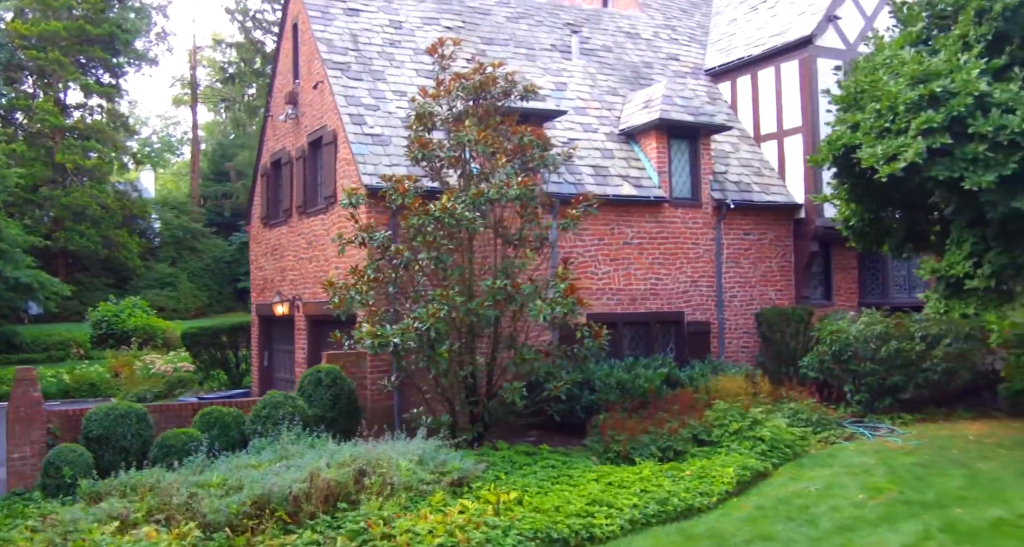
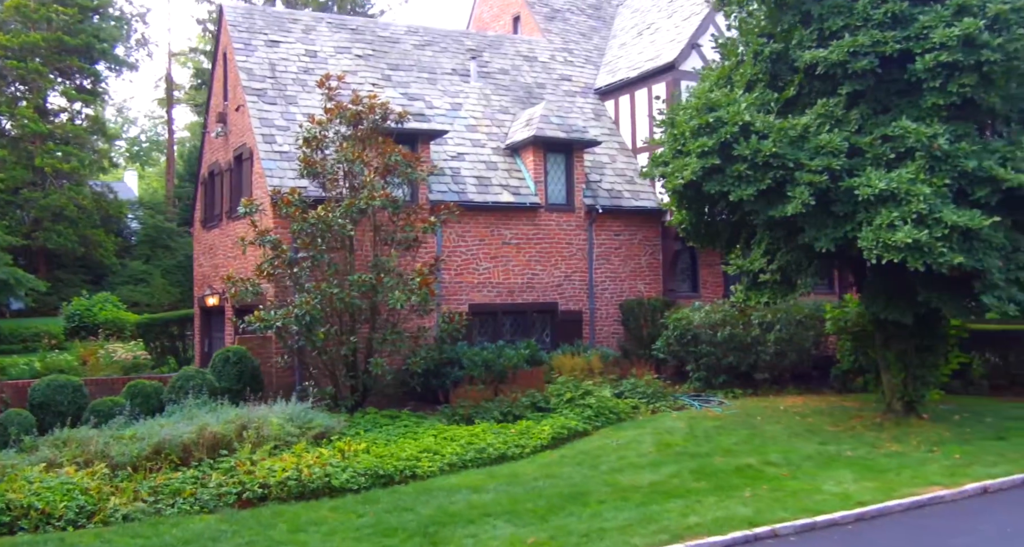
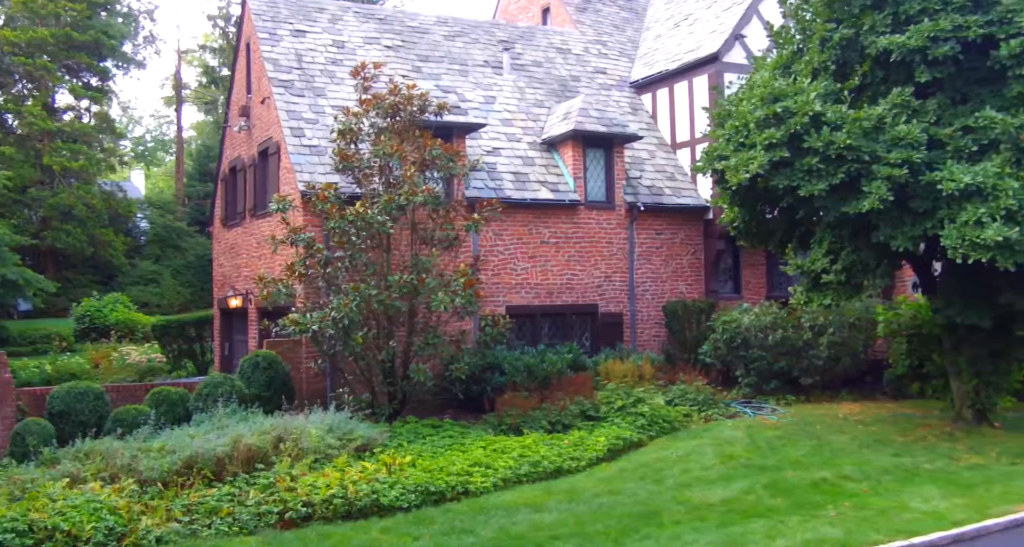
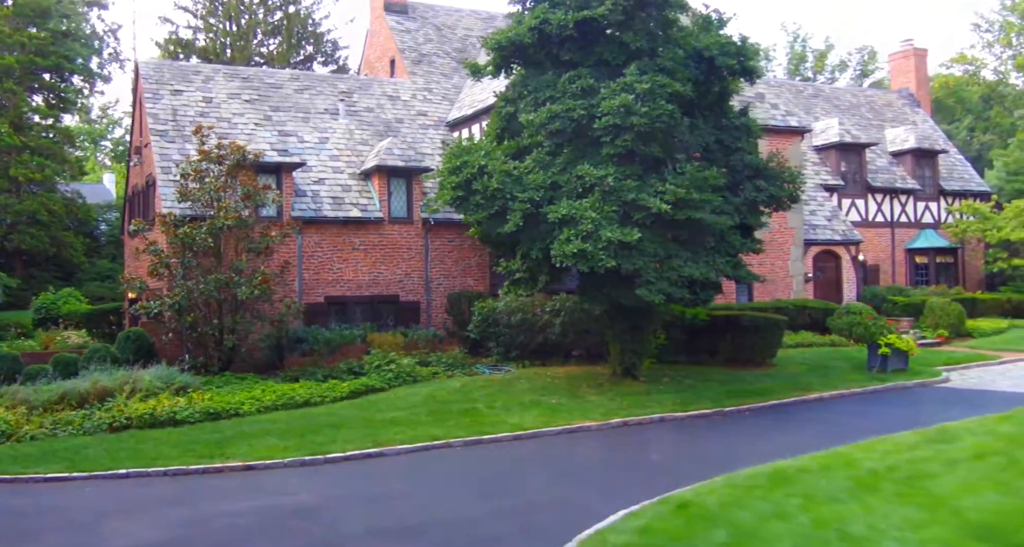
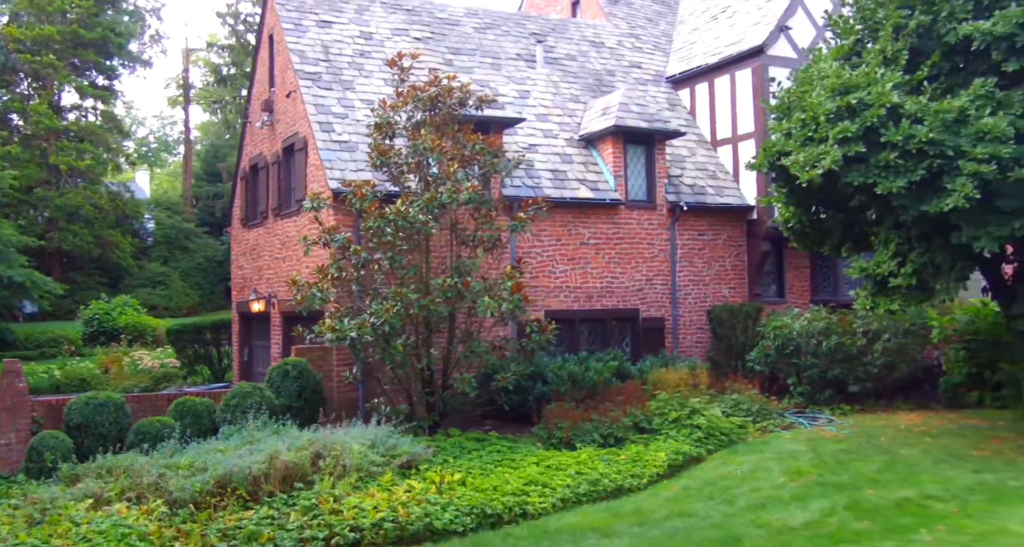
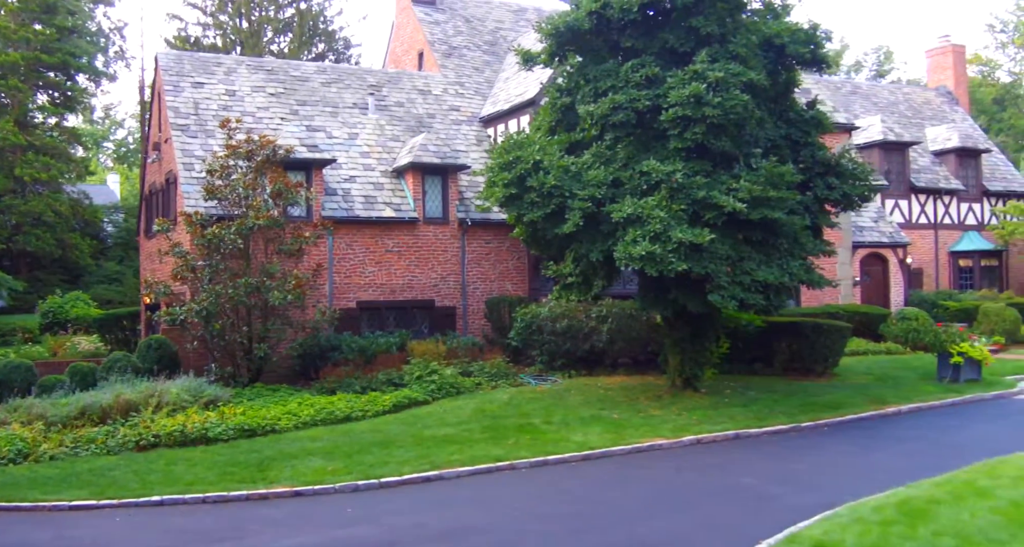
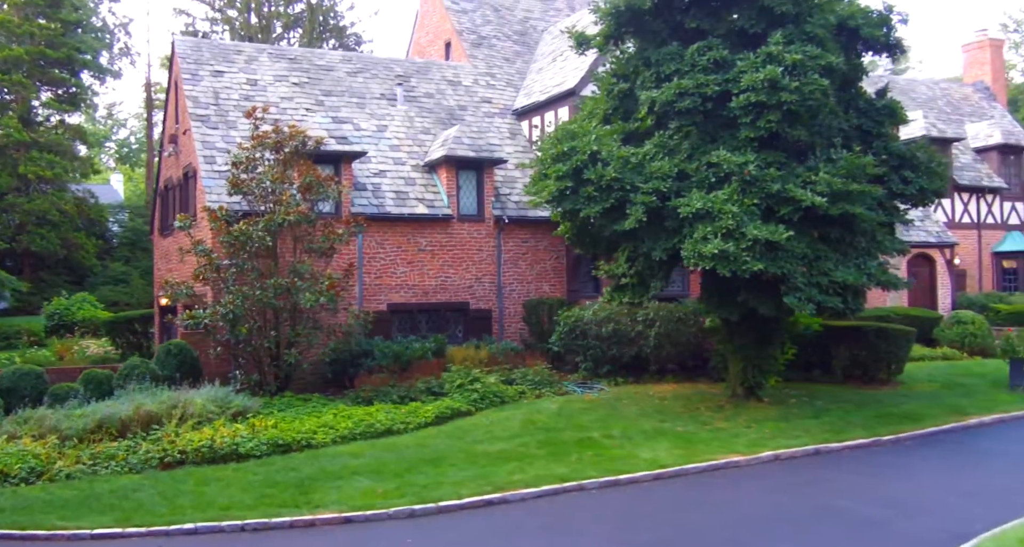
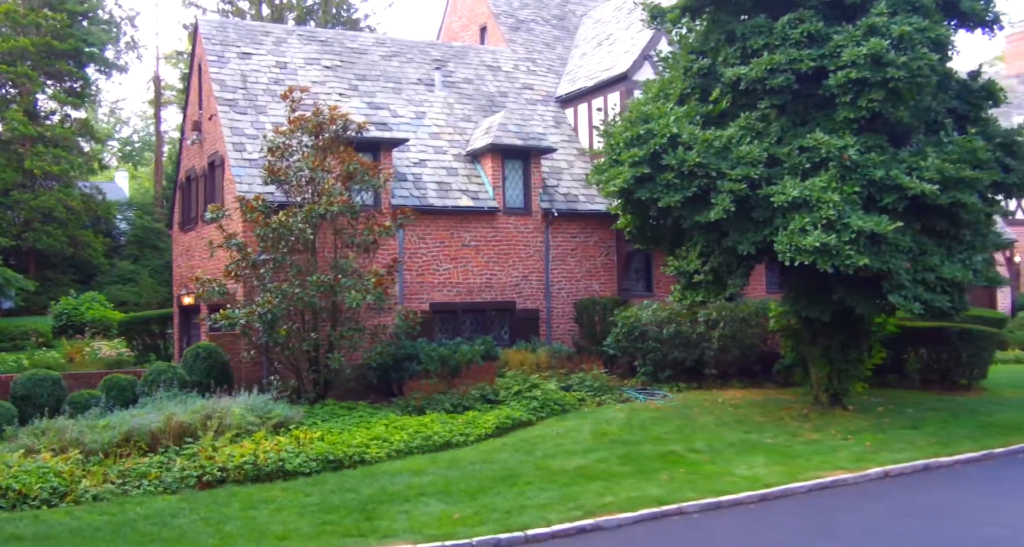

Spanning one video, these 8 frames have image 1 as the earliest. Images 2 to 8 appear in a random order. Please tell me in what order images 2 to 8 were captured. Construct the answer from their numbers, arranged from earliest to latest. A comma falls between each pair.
5, 3, 2, 8, 7, 6, 4
